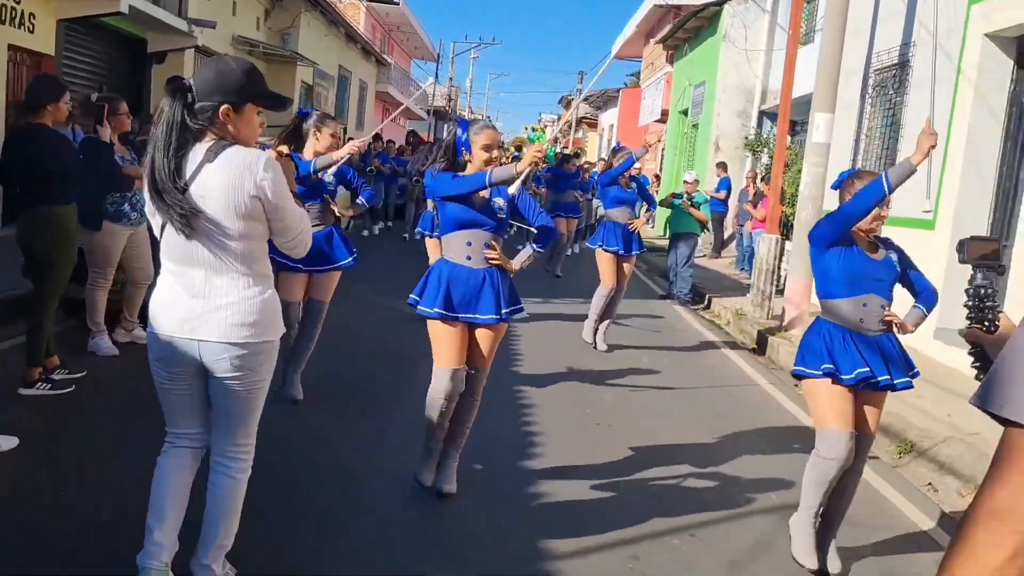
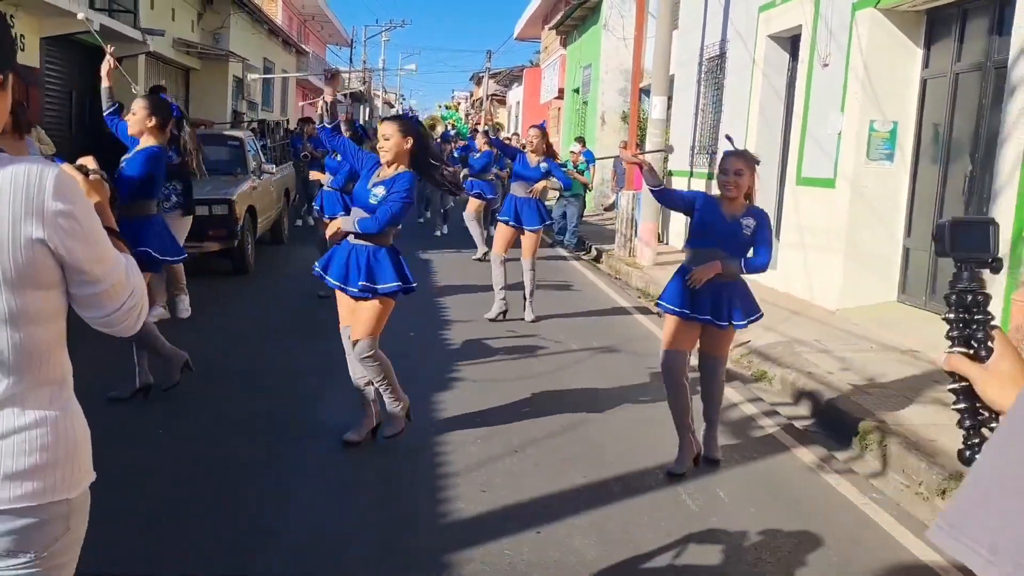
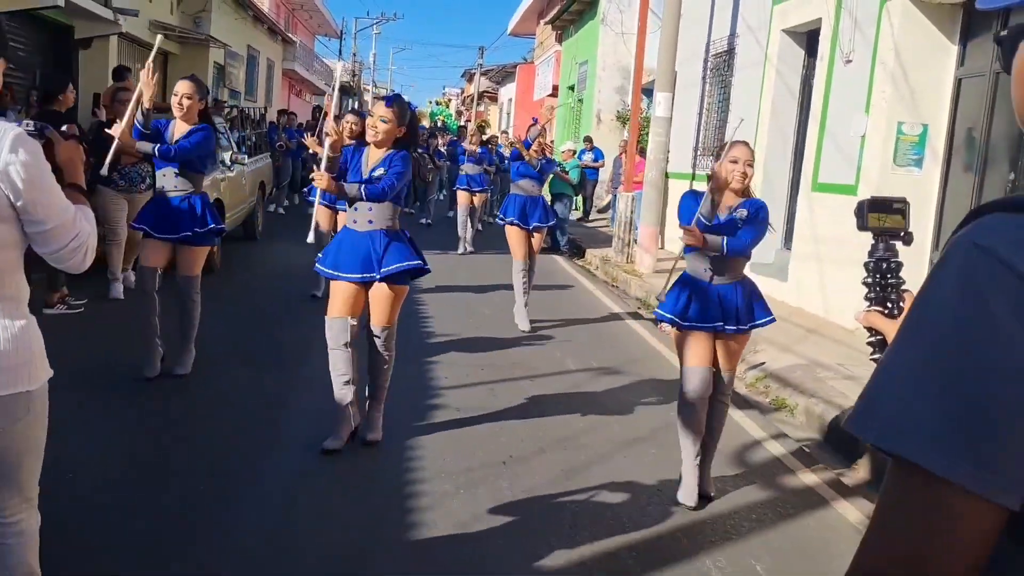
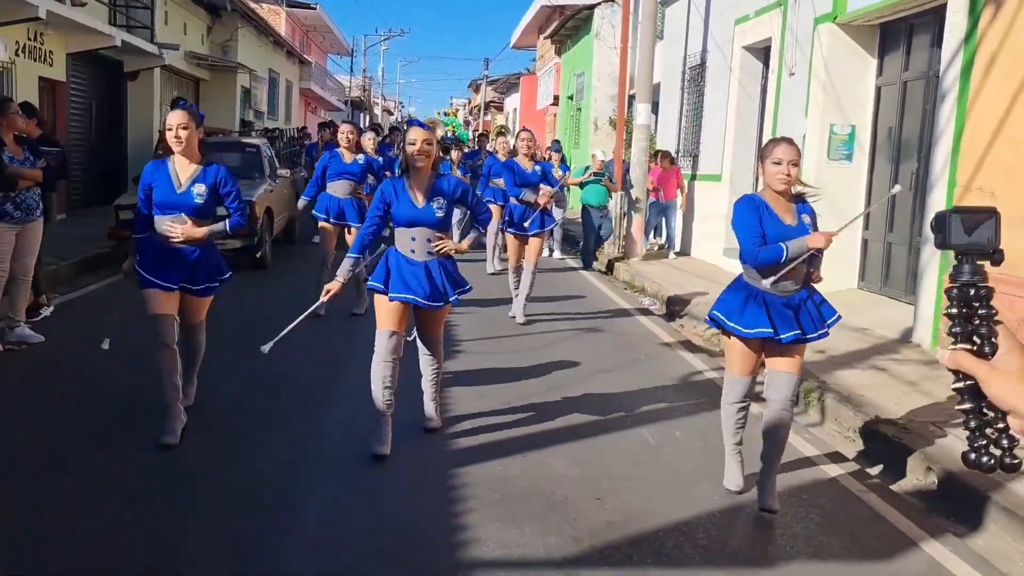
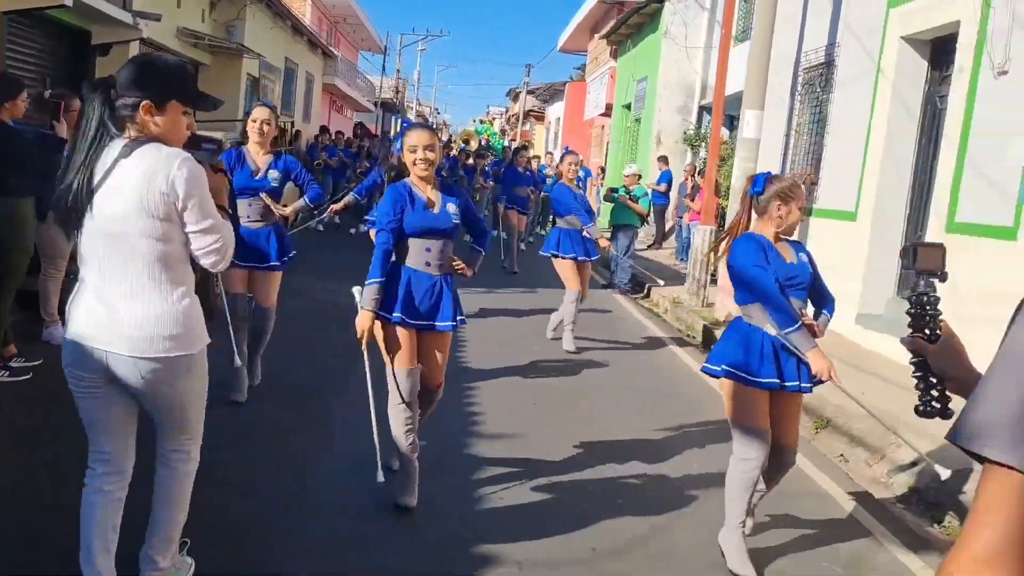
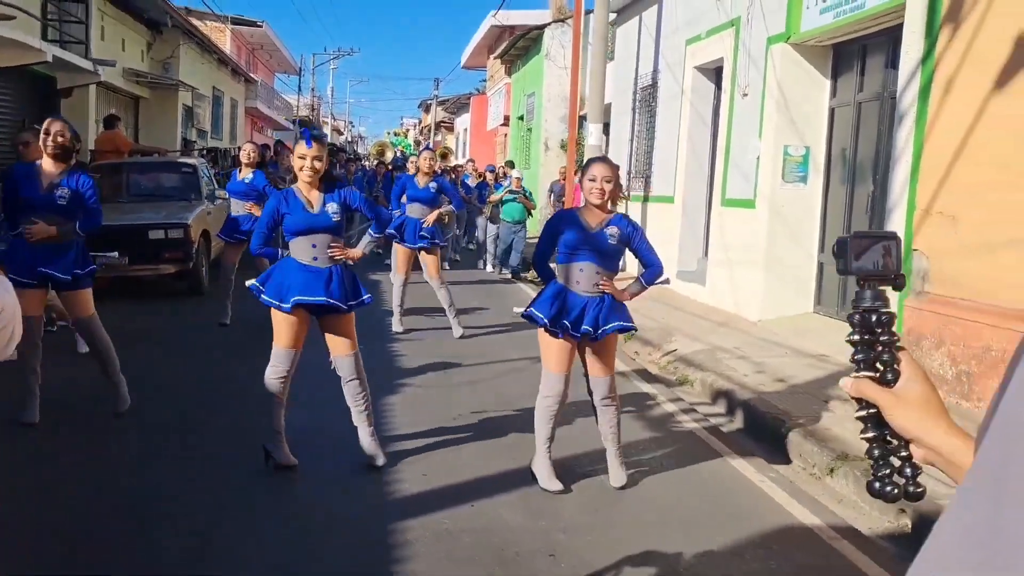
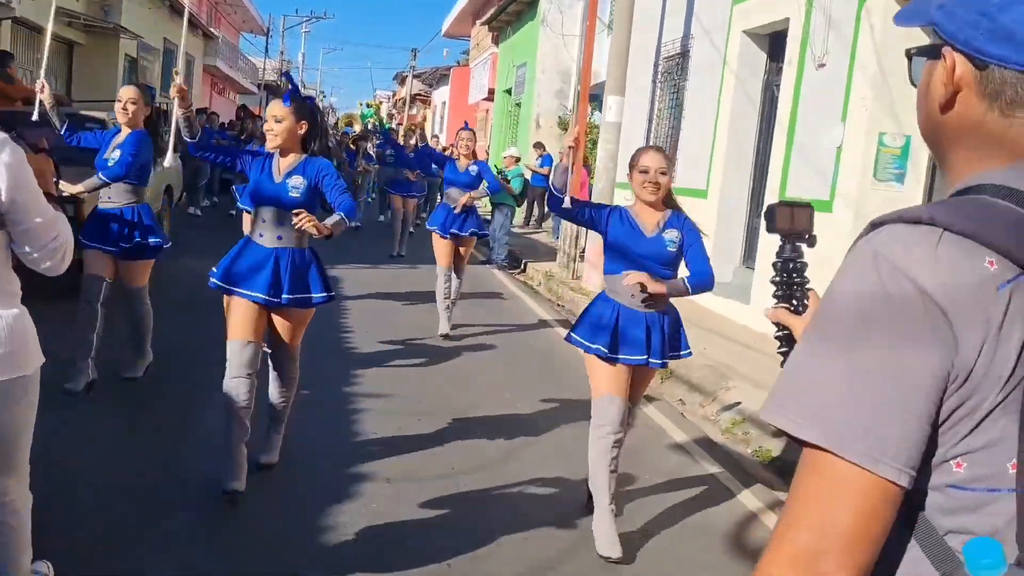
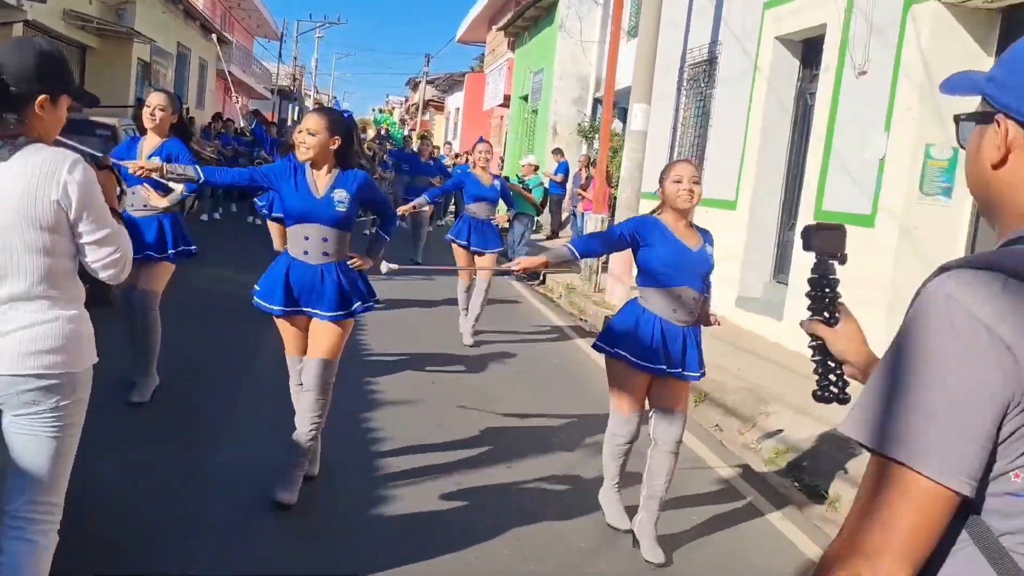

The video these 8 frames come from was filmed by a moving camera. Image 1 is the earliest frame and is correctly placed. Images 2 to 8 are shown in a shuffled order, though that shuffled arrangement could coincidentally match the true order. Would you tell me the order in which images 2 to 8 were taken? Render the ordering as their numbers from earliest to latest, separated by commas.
5, 8, 7, 3, 2, 6, 4
